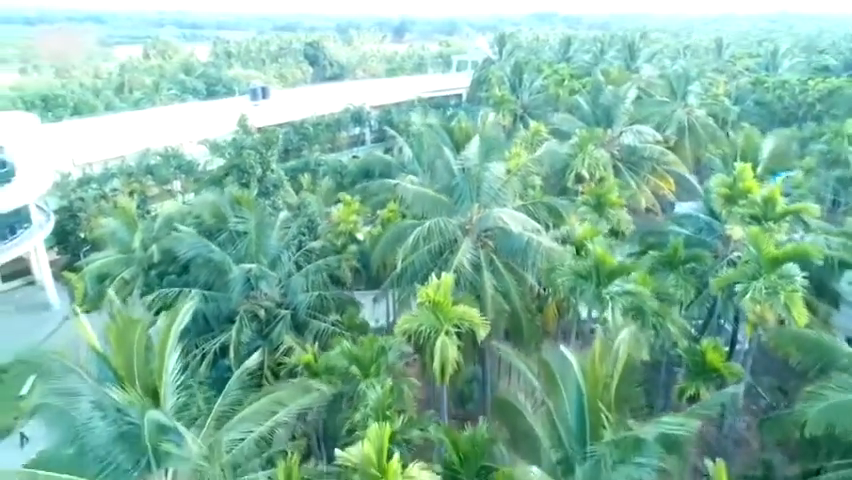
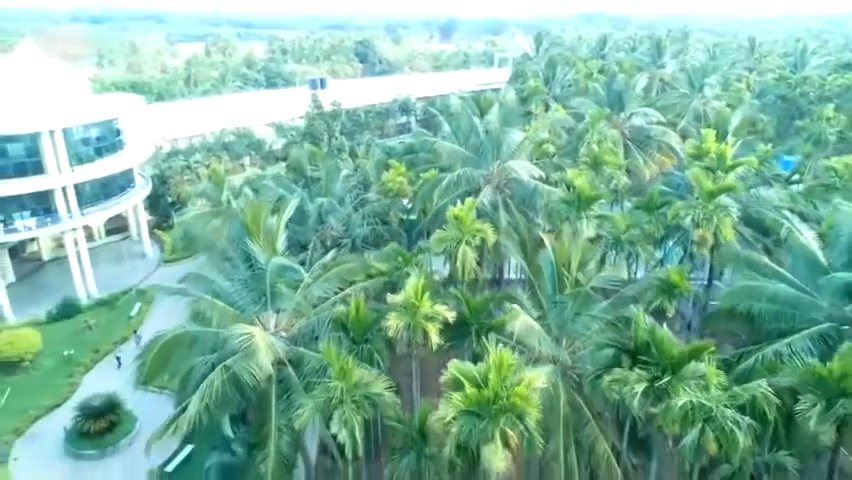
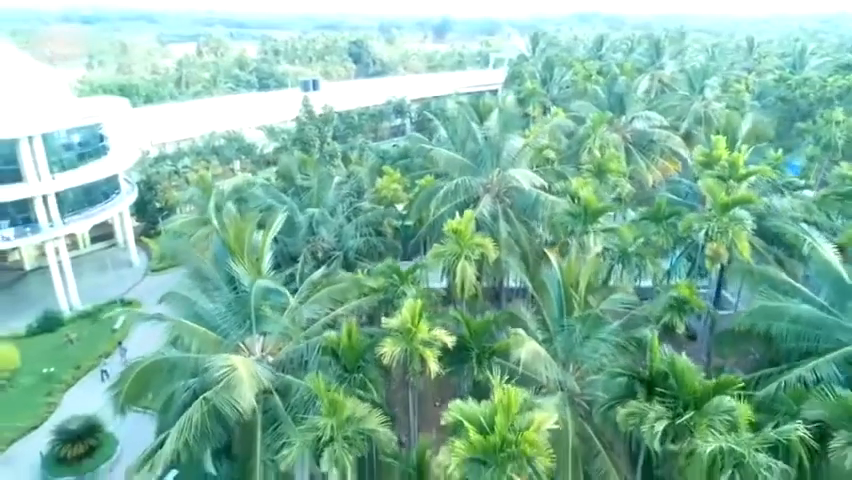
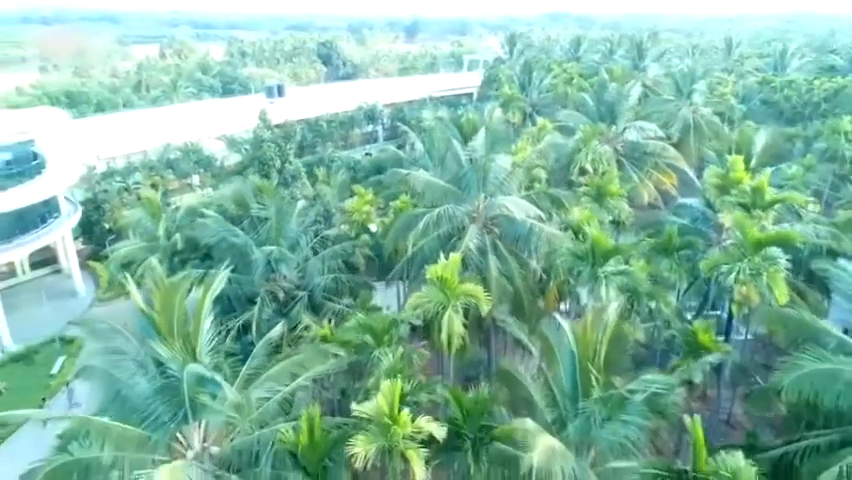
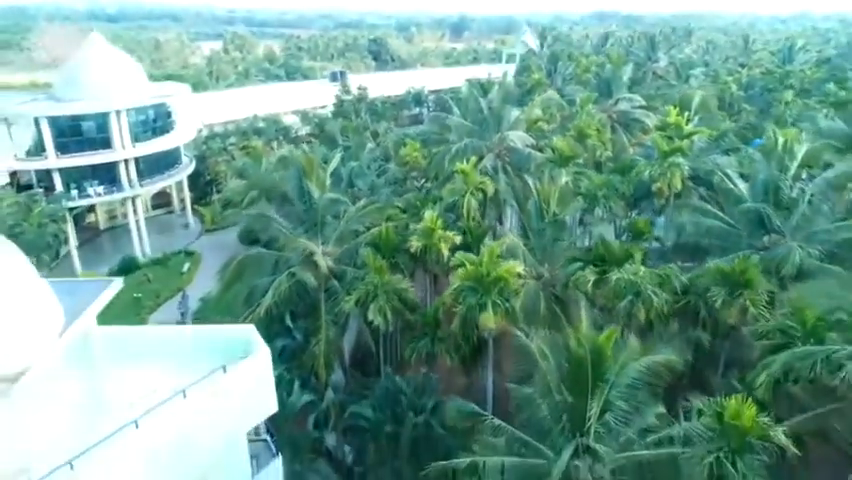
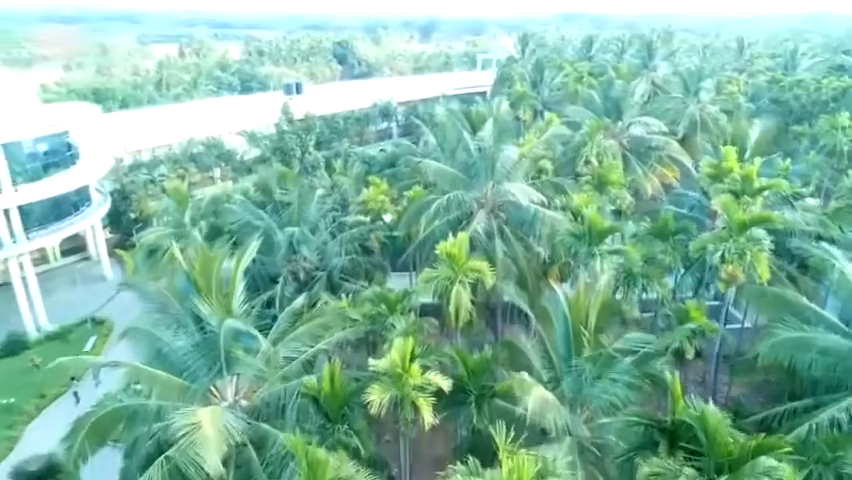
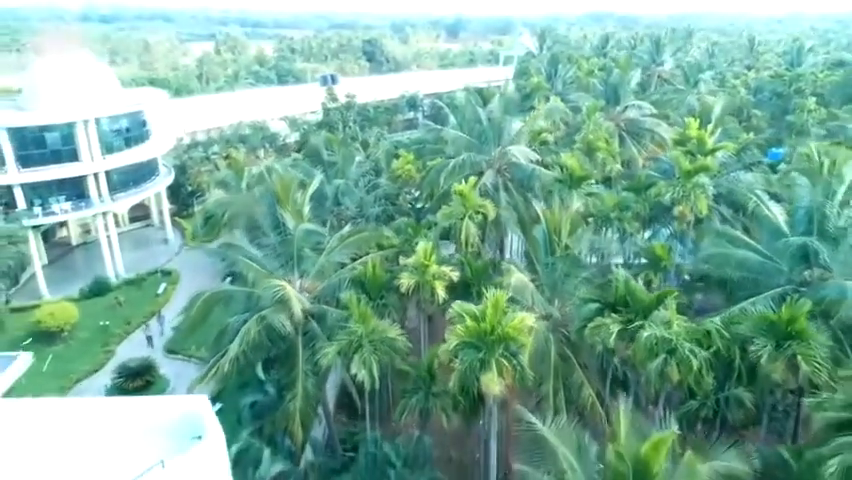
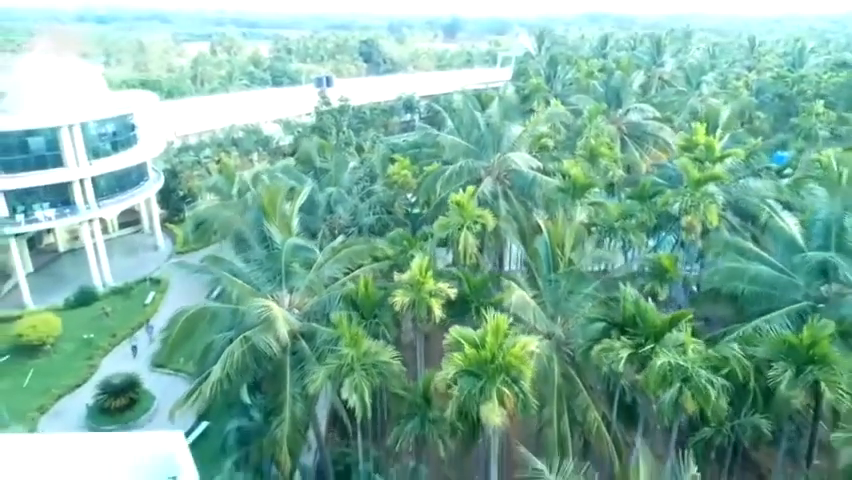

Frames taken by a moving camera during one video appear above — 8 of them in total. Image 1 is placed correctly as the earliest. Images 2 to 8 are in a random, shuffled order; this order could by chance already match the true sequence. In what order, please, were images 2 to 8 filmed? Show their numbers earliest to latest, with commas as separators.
4, 6, 3, 2, 8, 7, 5
